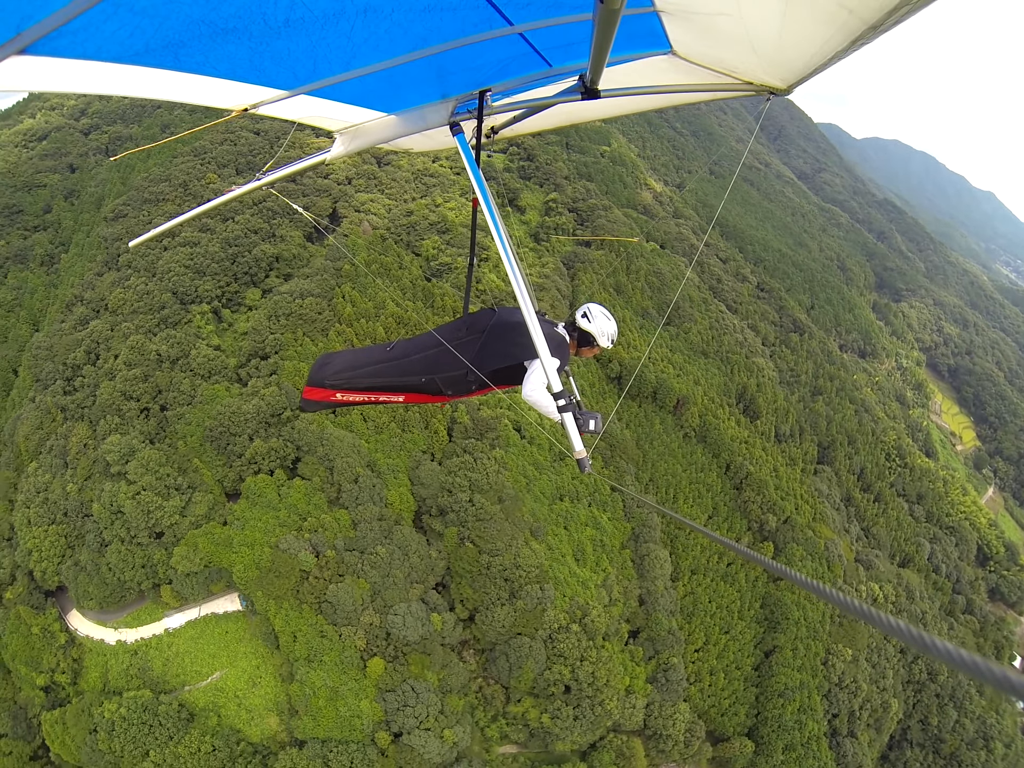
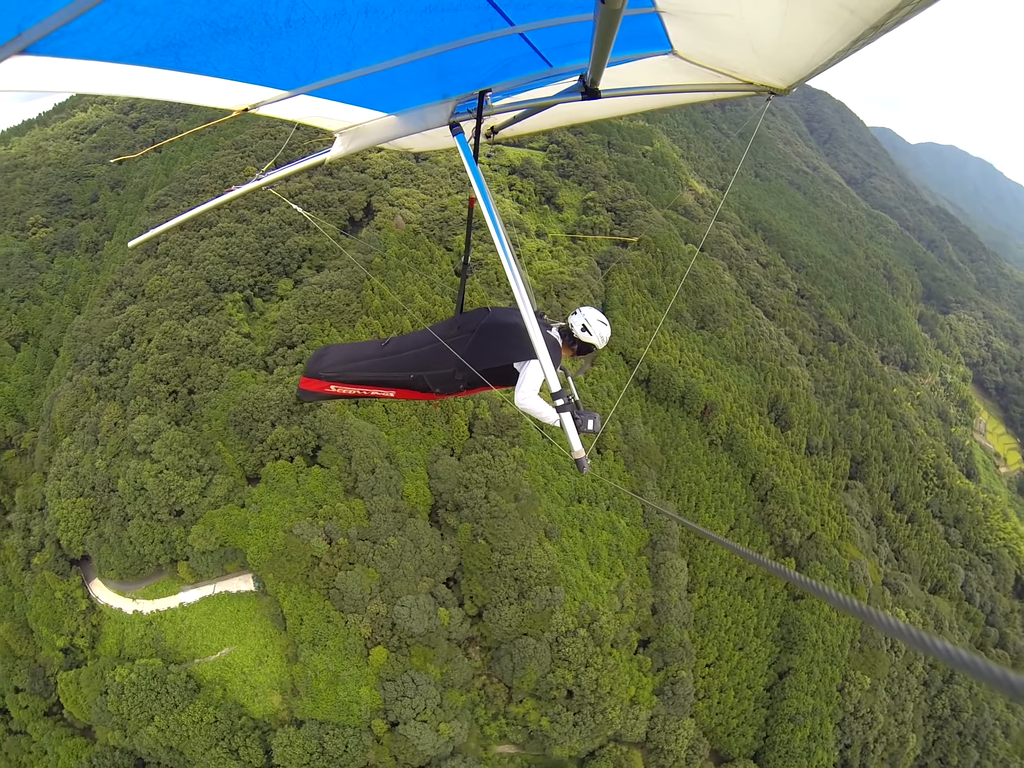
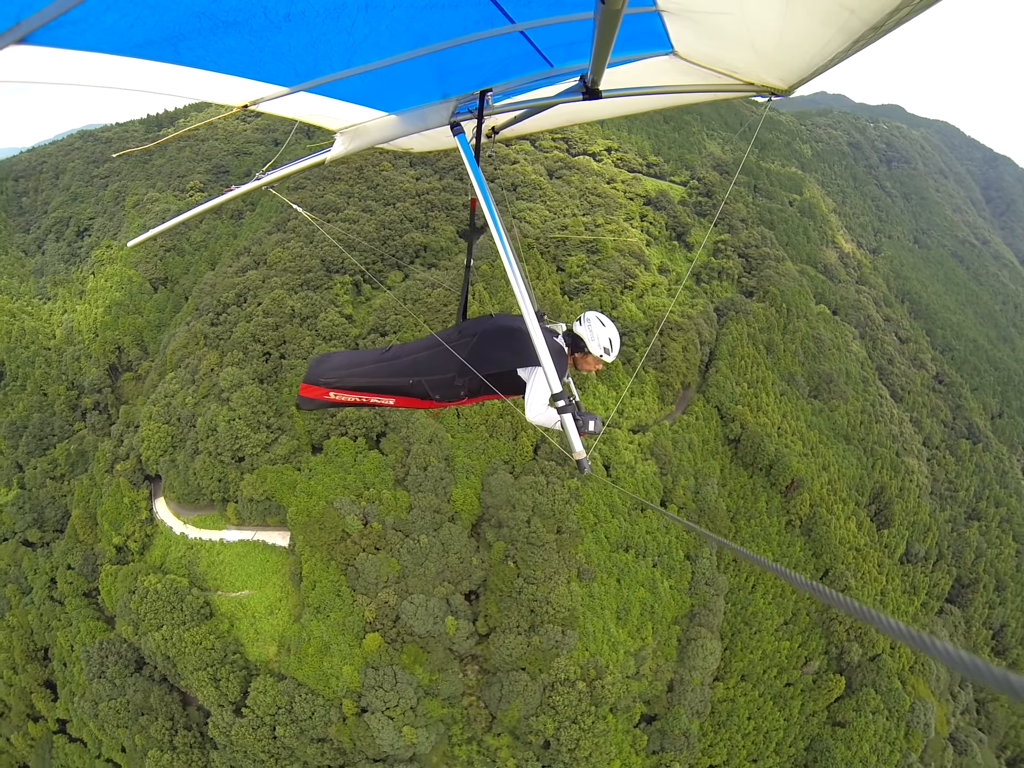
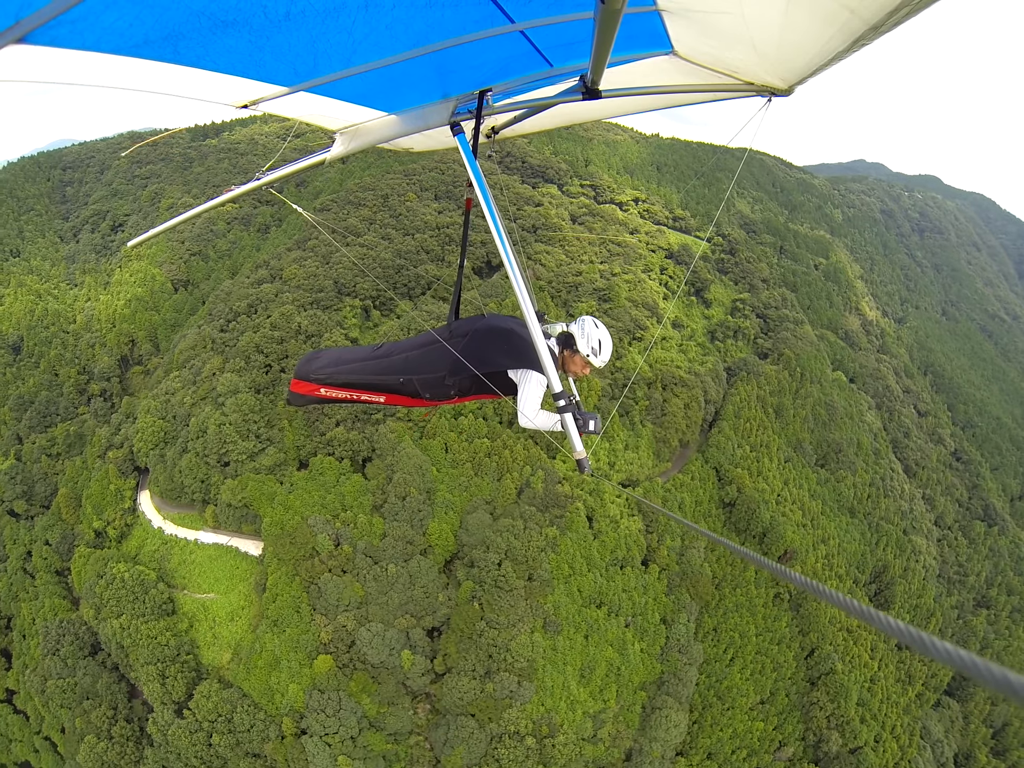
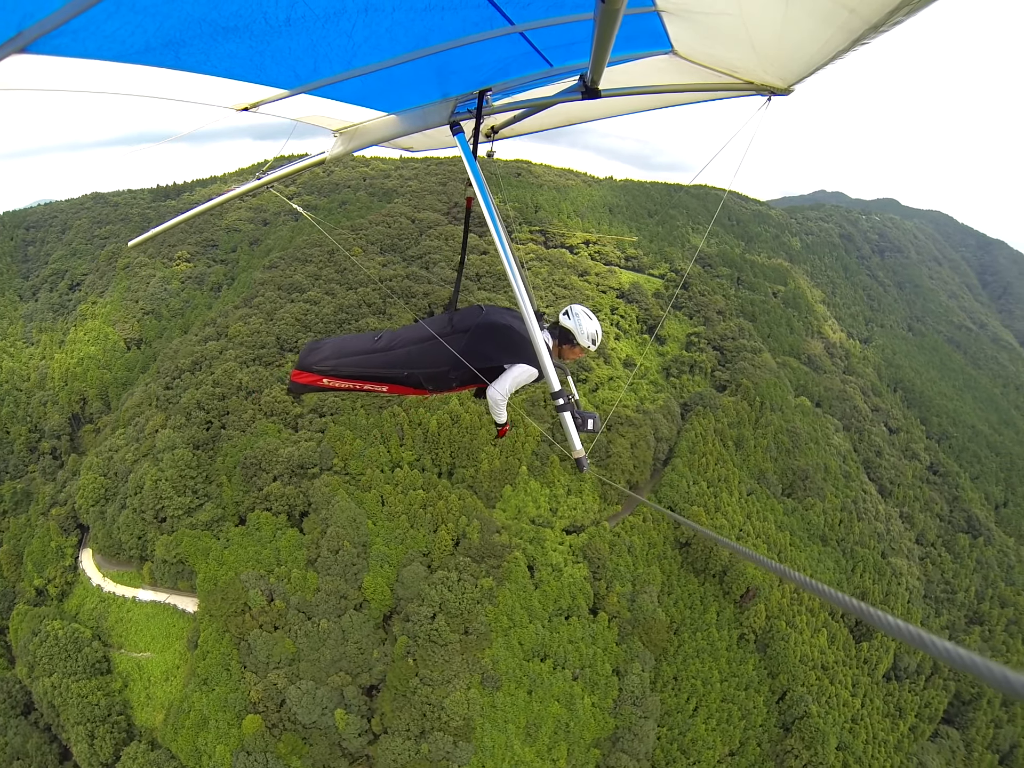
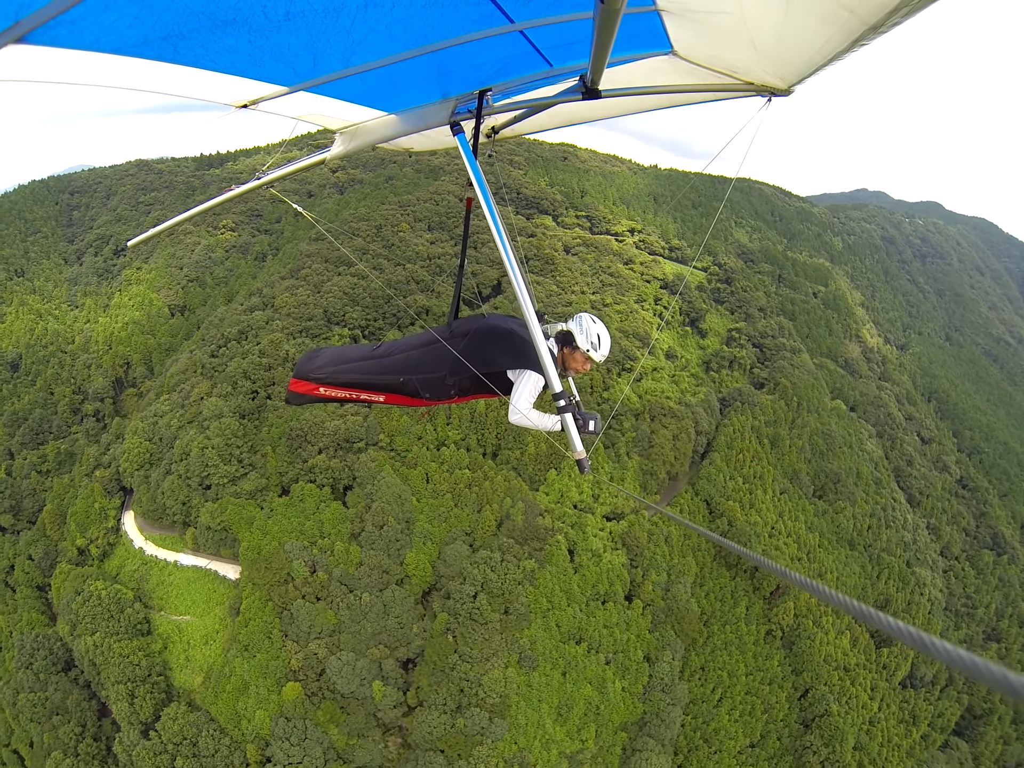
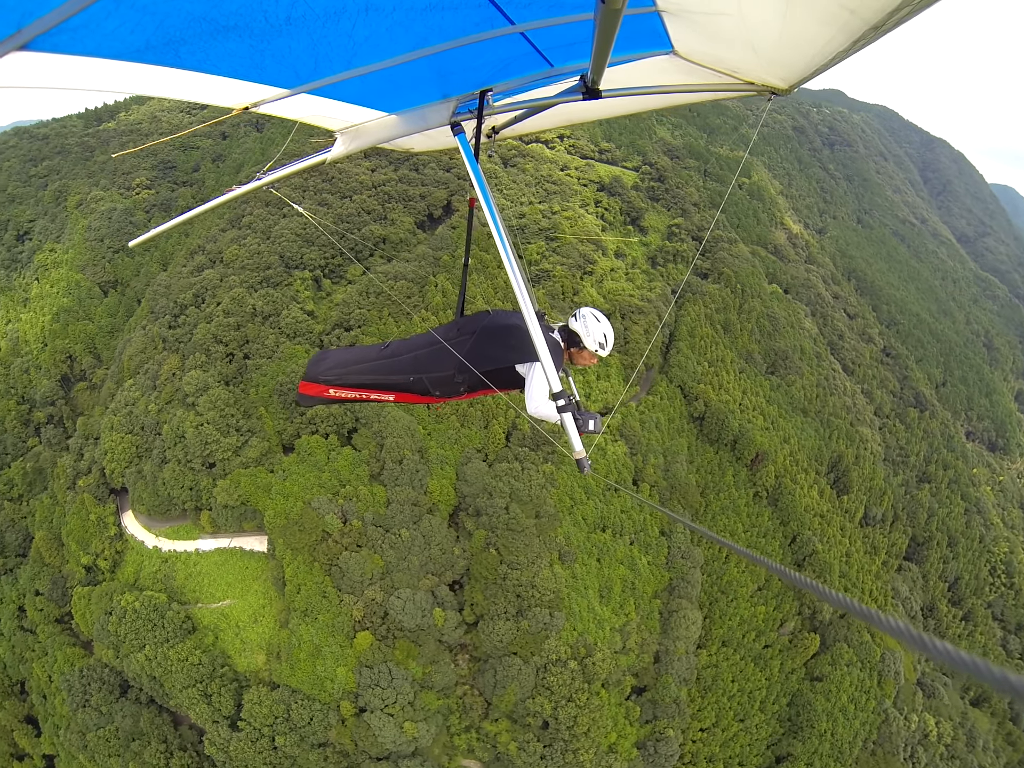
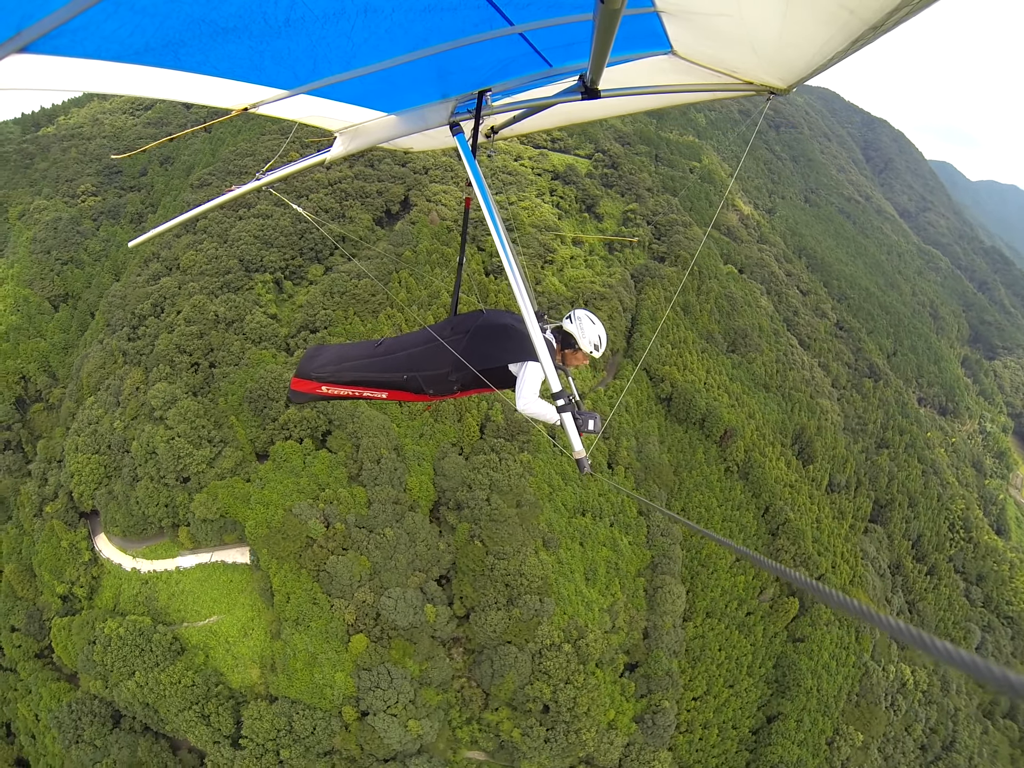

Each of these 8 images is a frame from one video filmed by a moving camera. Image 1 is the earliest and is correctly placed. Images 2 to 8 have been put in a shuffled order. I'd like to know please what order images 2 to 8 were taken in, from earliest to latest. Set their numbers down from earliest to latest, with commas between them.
2, 8, 7, 3, 4, 6, 5
